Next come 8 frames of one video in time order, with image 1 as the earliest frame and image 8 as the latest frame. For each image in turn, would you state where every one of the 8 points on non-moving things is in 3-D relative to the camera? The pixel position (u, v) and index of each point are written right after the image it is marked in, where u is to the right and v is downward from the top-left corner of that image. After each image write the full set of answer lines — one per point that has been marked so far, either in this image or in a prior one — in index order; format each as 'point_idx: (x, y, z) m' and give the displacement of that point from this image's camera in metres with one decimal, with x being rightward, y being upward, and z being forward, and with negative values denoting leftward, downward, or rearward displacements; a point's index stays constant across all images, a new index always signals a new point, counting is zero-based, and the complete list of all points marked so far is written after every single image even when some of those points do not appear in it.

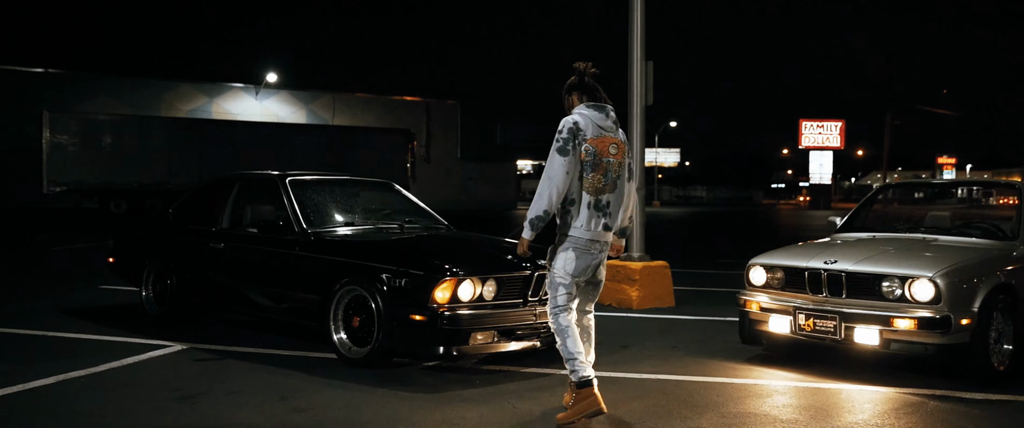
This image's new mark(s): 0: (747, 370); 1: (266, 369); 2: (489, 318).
0: (+1.8, -1.2, +6.8) m
1: (-1.9, -1.2, +6.6) m
2: (-0.2, -0.8, +6.3) m
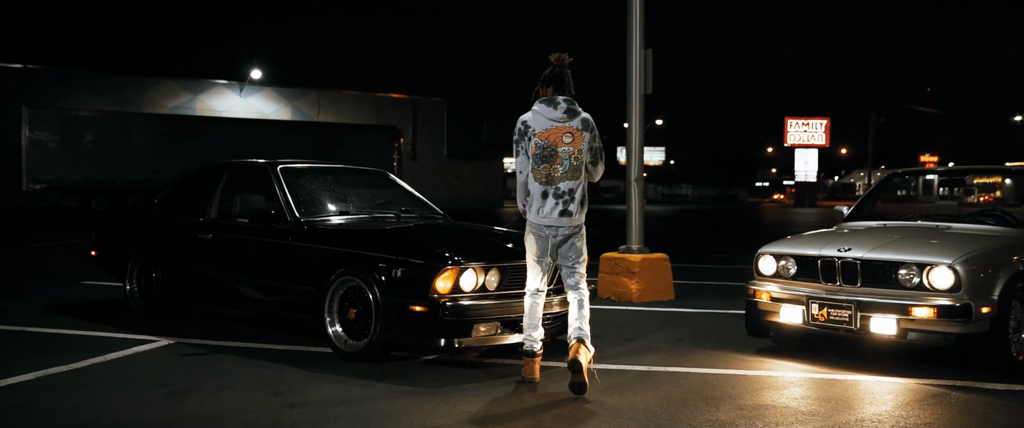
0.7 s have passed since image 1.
0: (+1.8, -1.1, +6.6) m
1: (-1.8, -1.1, +6.3) m
2: (-0.1, -0.7, +6.1) m
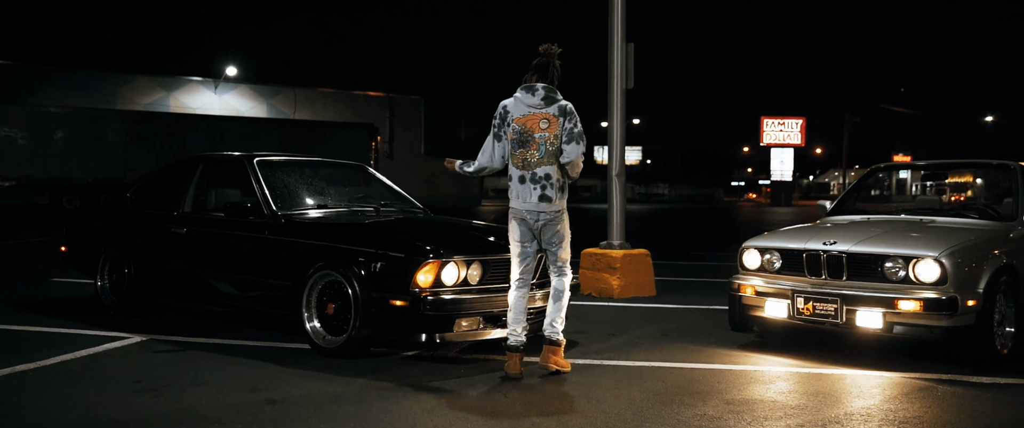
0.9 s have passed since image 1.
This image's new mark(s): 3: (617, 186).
0: (+1.7, -1.1, +6.5) m
1: (-2.0, -1.0, +6.1) m
2: (-0.3, -0.6, +5.9) m
3: (+1.2, +0.3, +9.9) m
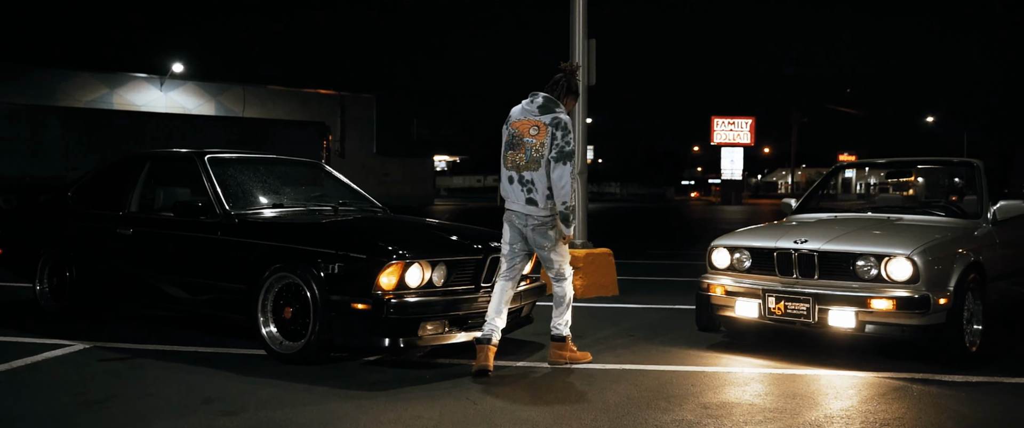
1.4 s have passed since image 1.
0: (+1.5, -1.0, +6.4) m
1: (-2.2, -1.0, +5.8) m
2: (-0.5, -0.6, +5.7) m
3: (+0.7, +0.3, +9.8) m
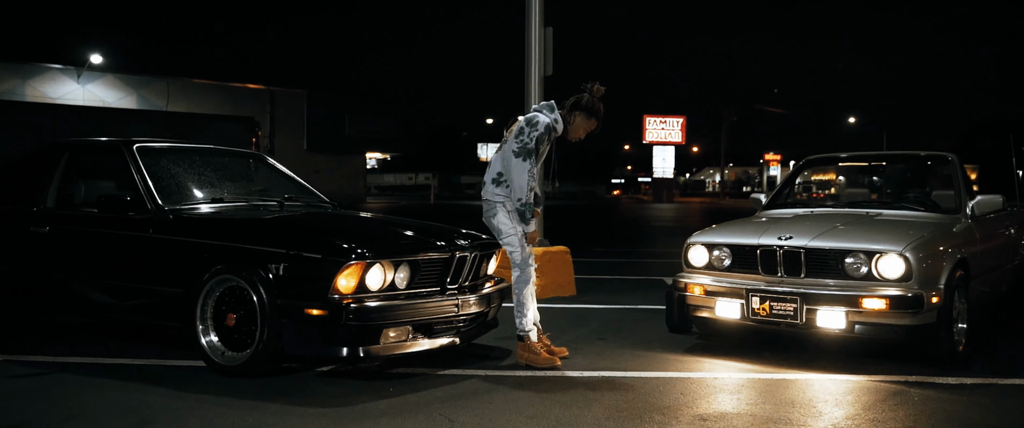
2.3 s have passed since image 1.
0: (+1.2, -1.0, +6.0) m
1: (-2.3, -1.0, +5.1) m
2: (-0.6, -0.6, +5.2) m
3: (+0.2, +0.4, +9.3) m
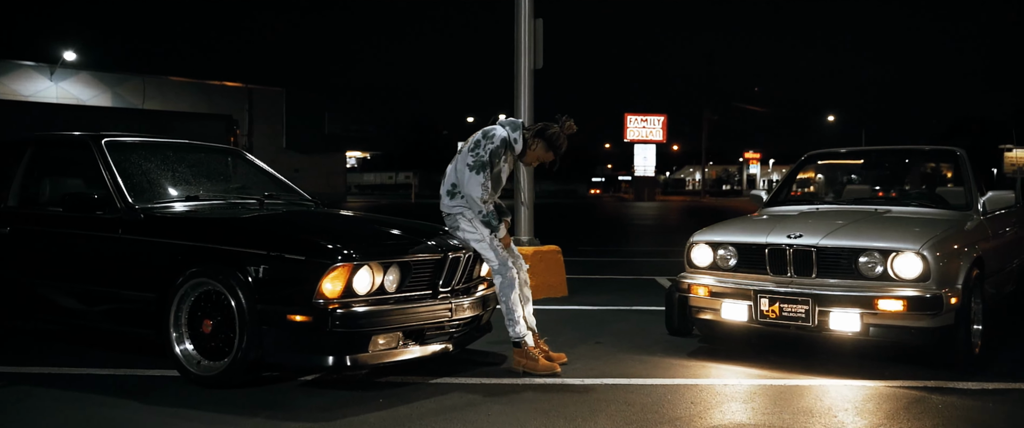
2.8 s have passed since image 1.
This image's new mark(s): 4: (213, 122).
0: (+1.2, -1.0, +5.7) m
1: (-2.3, -1.0, +4.7) m
2: (-0.7, -0.6, +4.8) m
3: (+0.1, +0.4, +9.0) m
4: (-5.6, +1.7, +16.4) m
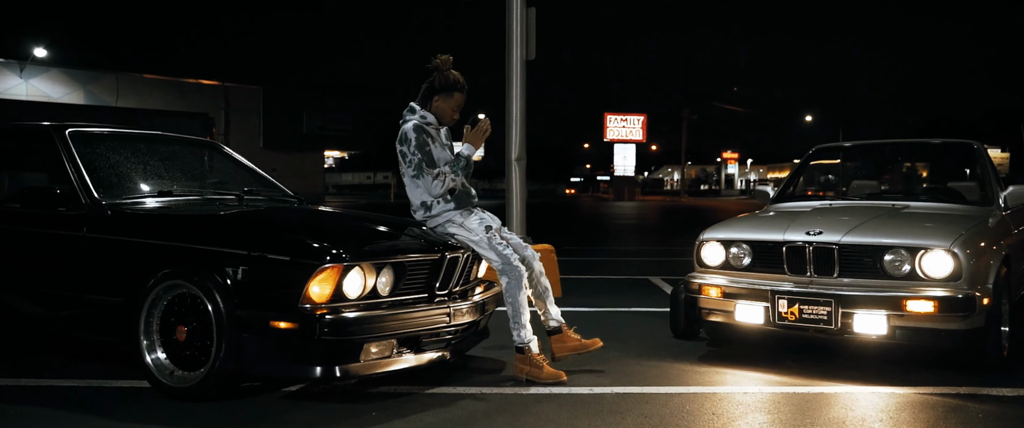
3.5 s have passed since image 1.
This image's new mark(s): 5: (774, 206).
0: (+1.2, -1.0, +5.3) m
1: (-2.3, -1.0, +4.3) m
2: (-0.6, -0.5, +4.4) m
3: (+0.1, +0.4, +8.6) m
4: (-5.9, +1.7, +15.8) m
5: (+2.1, +0.1, +7.0) m
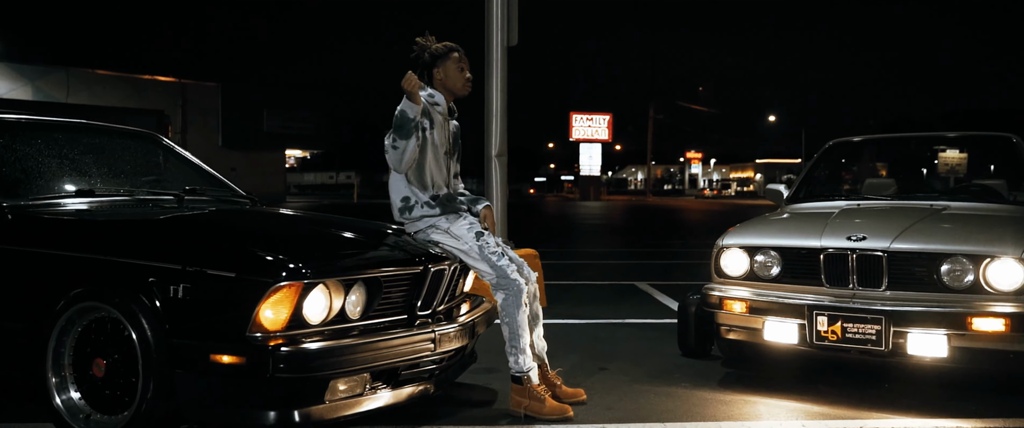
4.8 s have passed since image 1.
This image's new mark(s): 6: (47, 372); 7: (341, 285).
0: (+1.2, -1.0, +4.5) m
1: (-2.3, -1.0, +3.3) m
2: (-0.6, -0.6, +3.5) m
3: (-0.1, +0.4, +7.7) m
4: (-6.3, +1.7, +14.8) m
5: (+2.0, +0.1, +6.3) m
6: (-2.0, -0.7, +3.7) m
7: (-0.7, -0.3, +3.6) m
